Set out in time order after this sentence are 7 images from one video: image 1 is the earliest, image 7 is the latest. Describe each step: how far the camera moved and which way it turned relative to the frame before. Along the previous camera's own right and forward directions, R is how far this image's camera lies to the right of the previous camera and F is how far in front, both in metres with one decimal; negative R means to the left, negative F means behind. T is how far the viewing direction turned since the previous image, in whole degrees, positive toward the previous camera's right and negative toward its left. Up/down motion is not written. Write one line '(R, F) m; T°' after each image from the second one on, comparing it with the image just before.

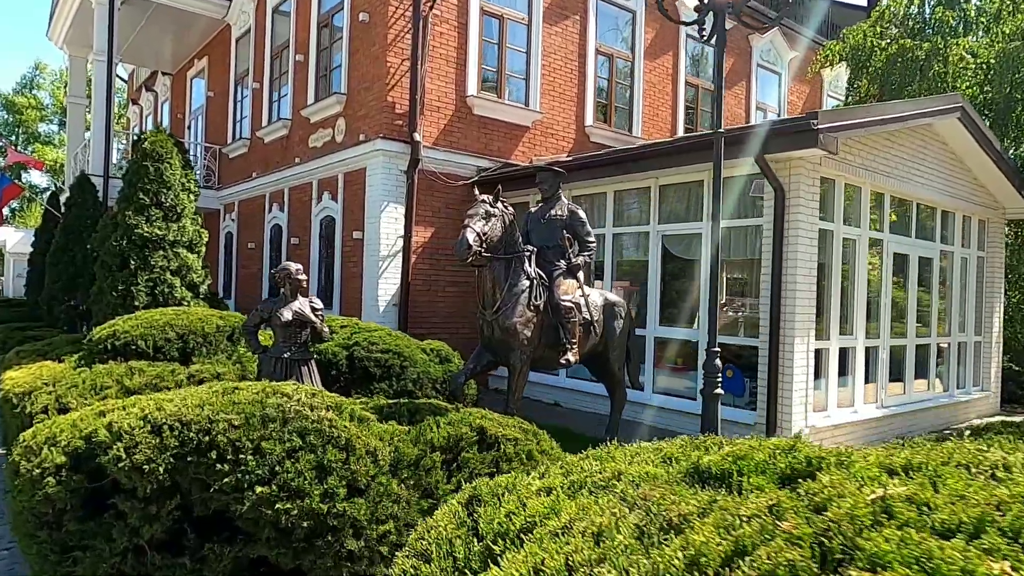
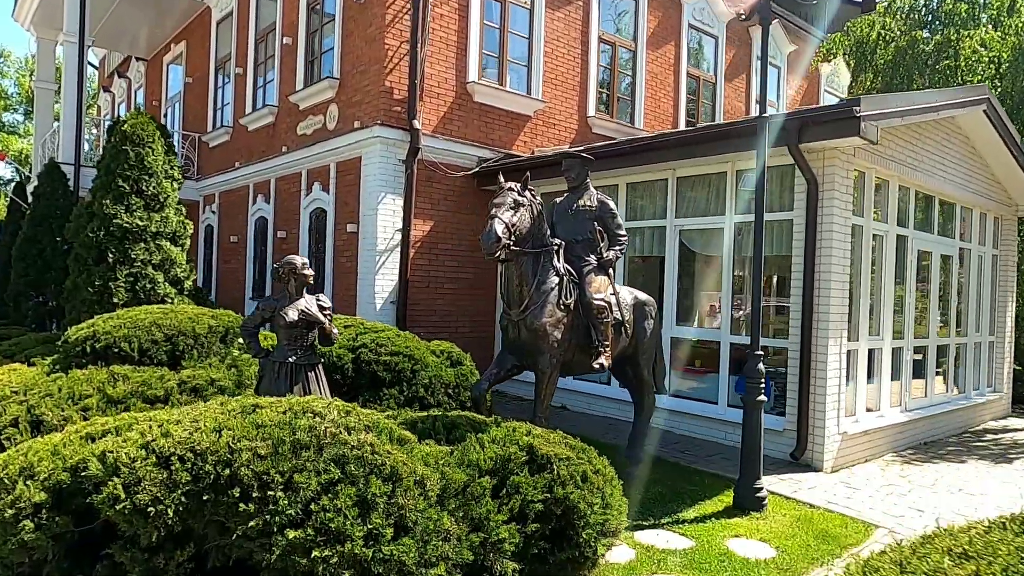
(-0.4, +0.6) m; +2°
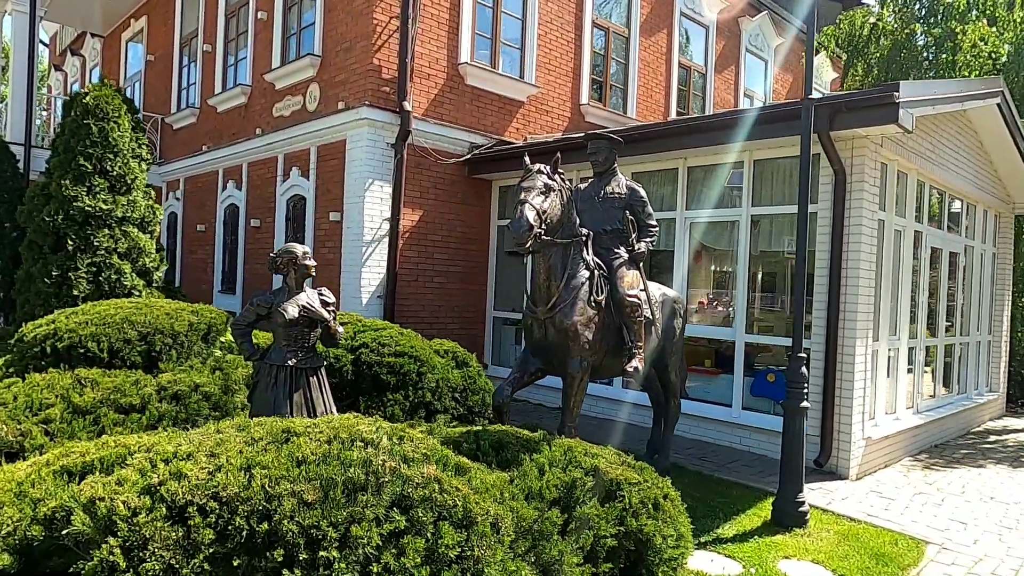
(-0.5, +0.6) m; +3°
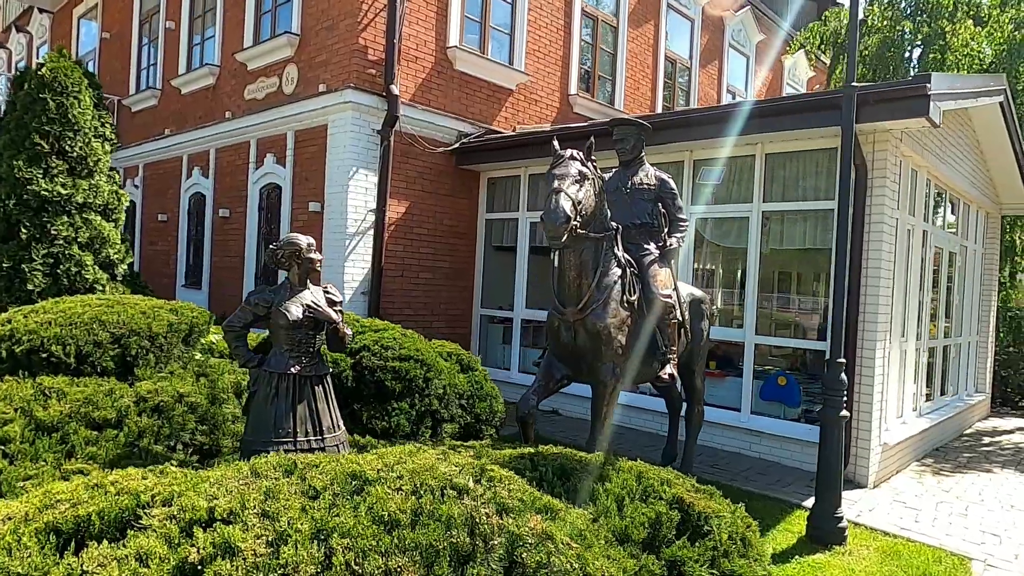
(-0.4, +0.5) m; +3°
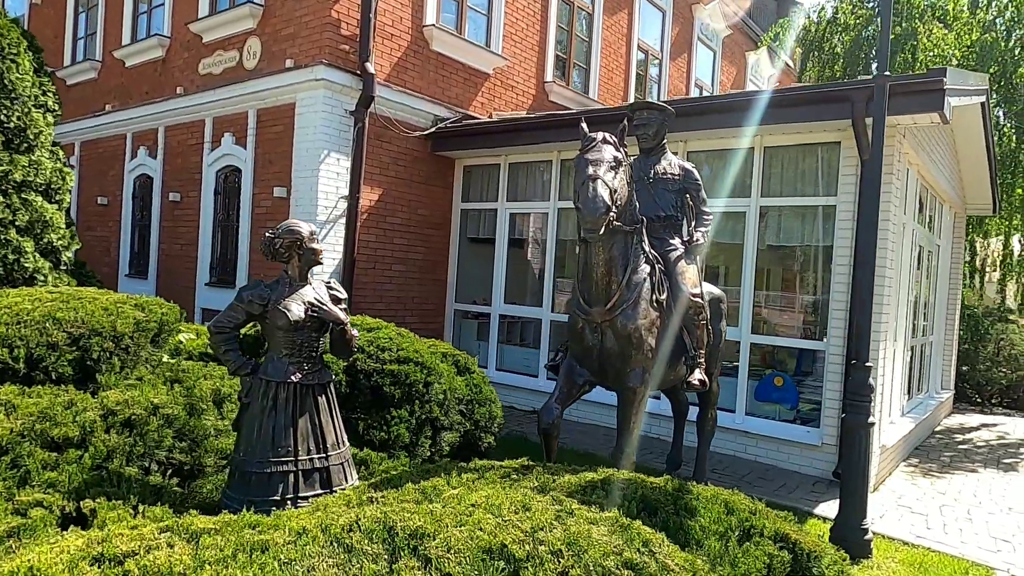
(-0.5, +0.5) m; +5°
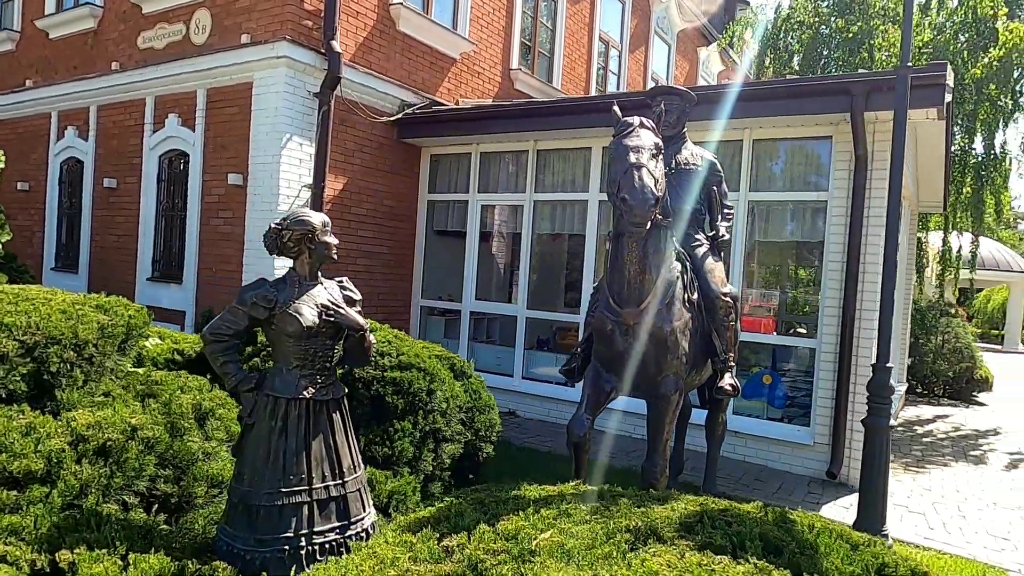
(-0.5, +0.4) m; +6°
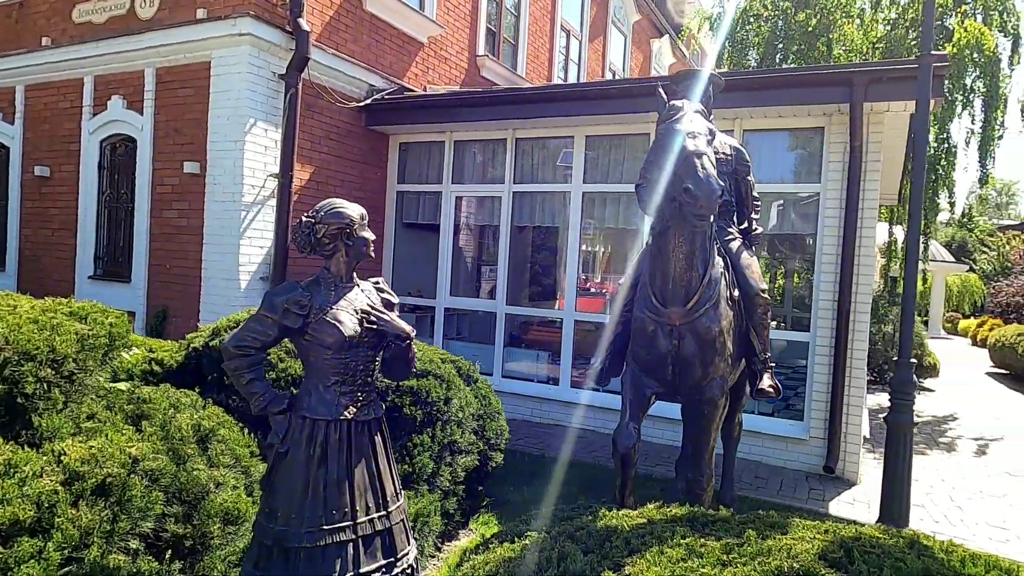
(-0.5, +0.4) m; +5°
